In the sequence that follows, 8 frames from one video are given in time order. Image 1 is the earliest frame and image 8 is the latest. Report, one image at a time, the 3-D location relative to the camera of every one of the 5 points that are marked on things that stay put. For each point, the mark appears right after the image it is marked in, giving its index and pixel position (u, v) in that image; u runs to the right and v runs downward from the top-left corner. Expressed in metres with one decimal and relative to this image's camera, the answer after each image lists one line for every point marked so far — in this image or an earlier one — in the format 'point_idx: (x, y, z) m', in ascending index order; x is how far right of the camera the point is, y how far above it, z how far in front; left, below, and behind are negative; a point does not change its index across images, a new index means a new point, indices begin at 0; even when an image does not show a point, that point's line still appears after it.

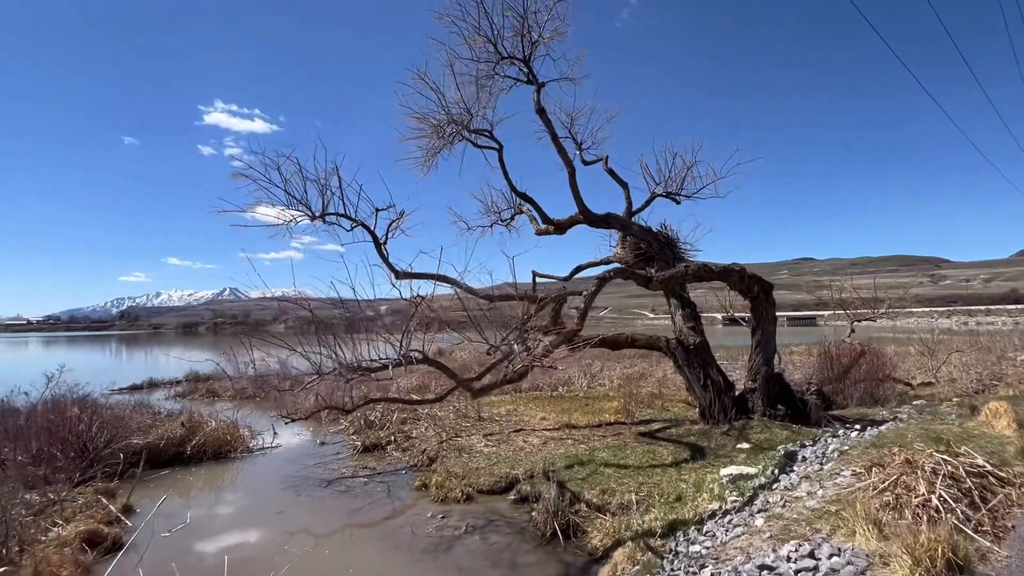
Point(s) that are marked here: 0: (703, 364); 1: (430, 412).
0: (+2.9, -1.2, +9.4) m
1: (-1.4, -2.4, +11.6) m
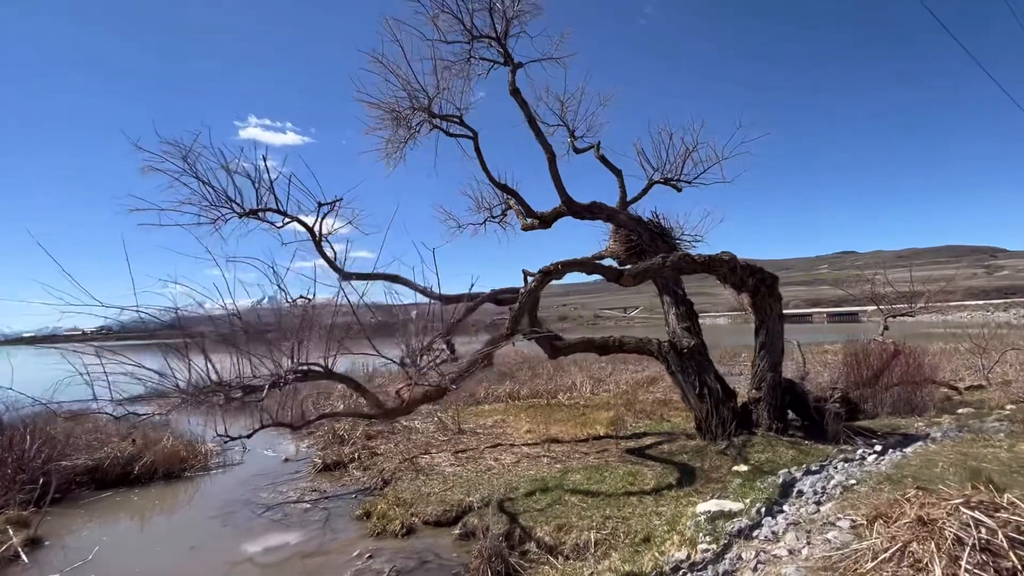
0: (+2.5, -1.1, +8.1) m
1: (-1.7, -2.4, +10.5) m
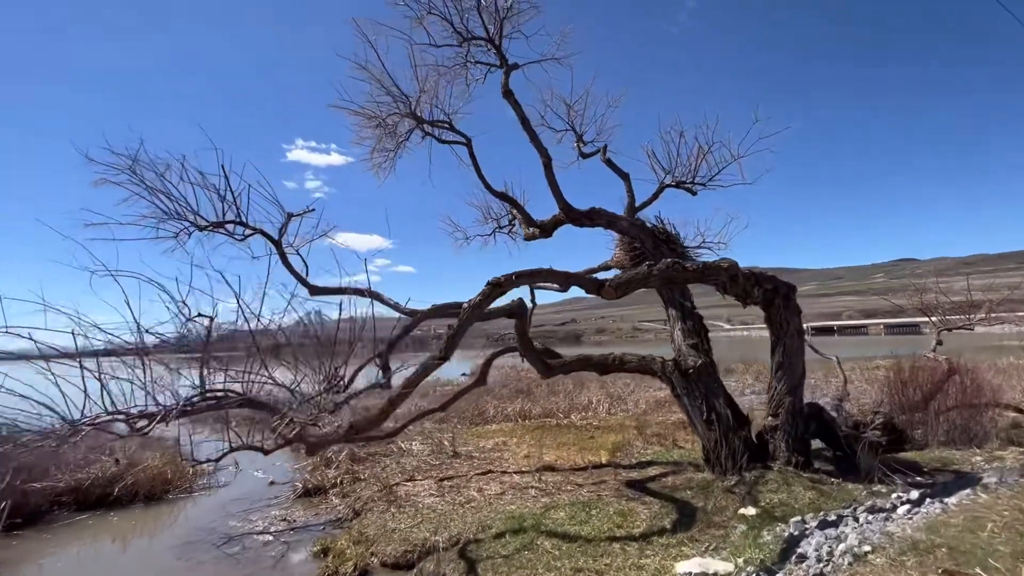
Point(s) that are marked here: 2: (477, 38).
0: (+2.3, -1.2, +7.1) m
1: (-1.7, -2.6, +9.8) m
2: (-0.5, +3.8, +9.4) m
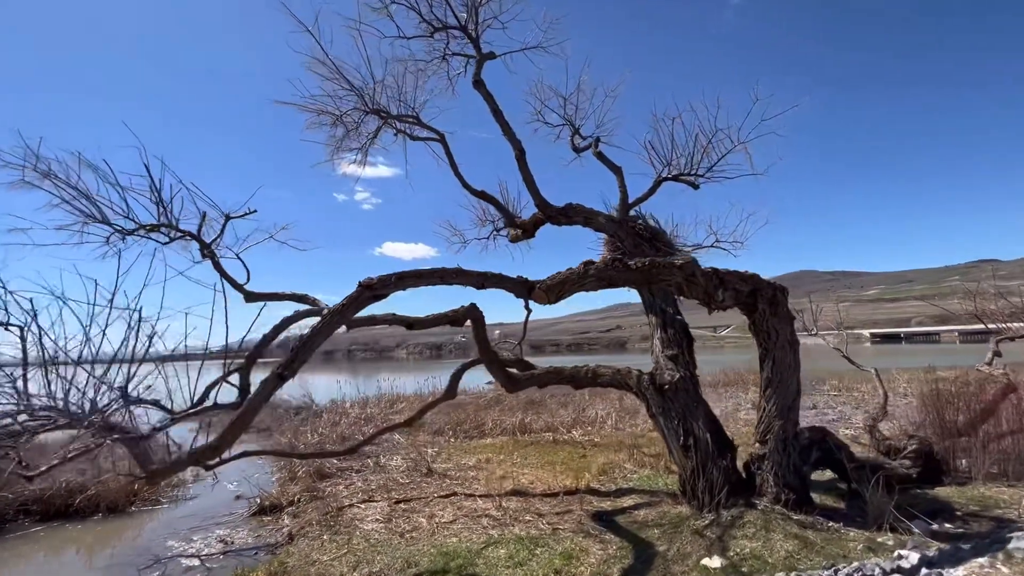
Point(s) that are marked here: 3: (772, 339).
0: (+1.7, -1.3, +6.0) m
1: (-2.0, -2.6, +9.1) m
2: (-0.9, +3.8, +8.7) m
3: (+2.4, -0.5, +5.6) m
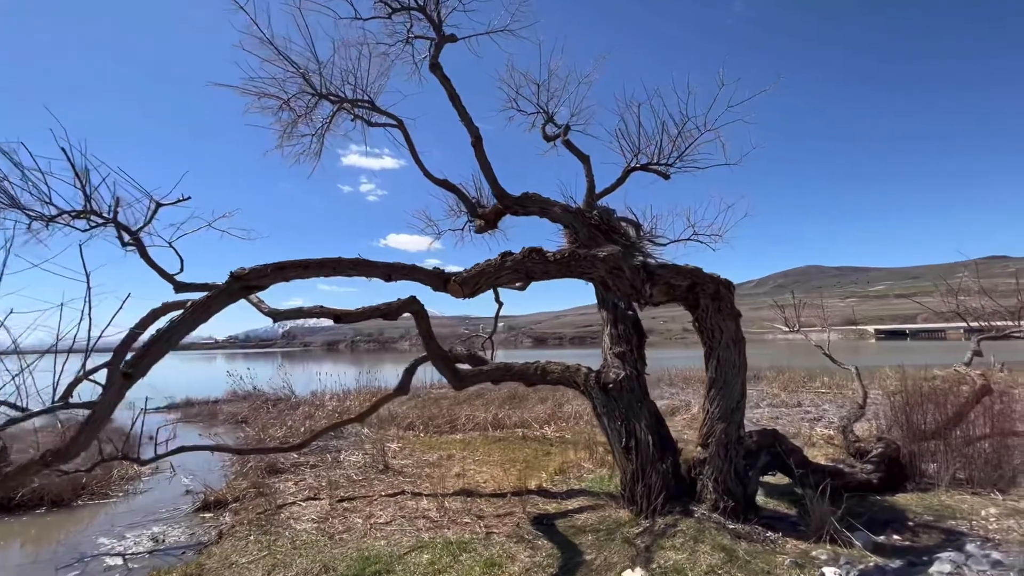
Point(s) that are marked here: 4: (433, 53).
0: (+1.1, -1.2, +5.7) m
1: (-2.6, -2.5, +8.9) m
2: (-1.4, +3.9, +8.3) m
3: (+1.8, -0.4, +5.2) m
4: (-1.0, +3.1, +8.0) m
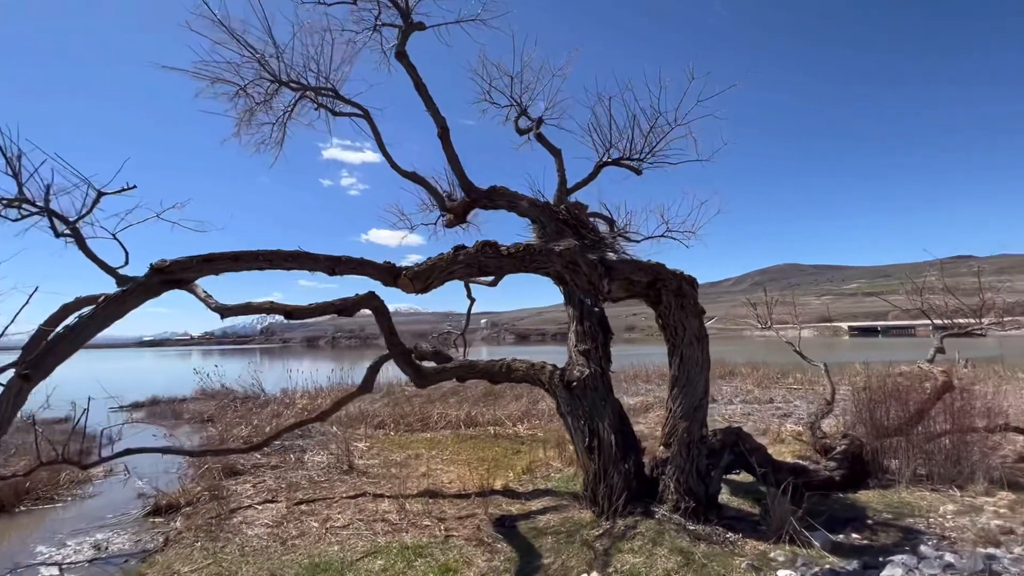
0: (+0.7, -1.2, +5.6) m
1: (-3.0, -2.4, +8.7) m
2: (-1.8, +4.0, +8.1) m
3: (+1.4, -0.4, +5.1) m
4: (-1.5, +3.2, +7.8) m
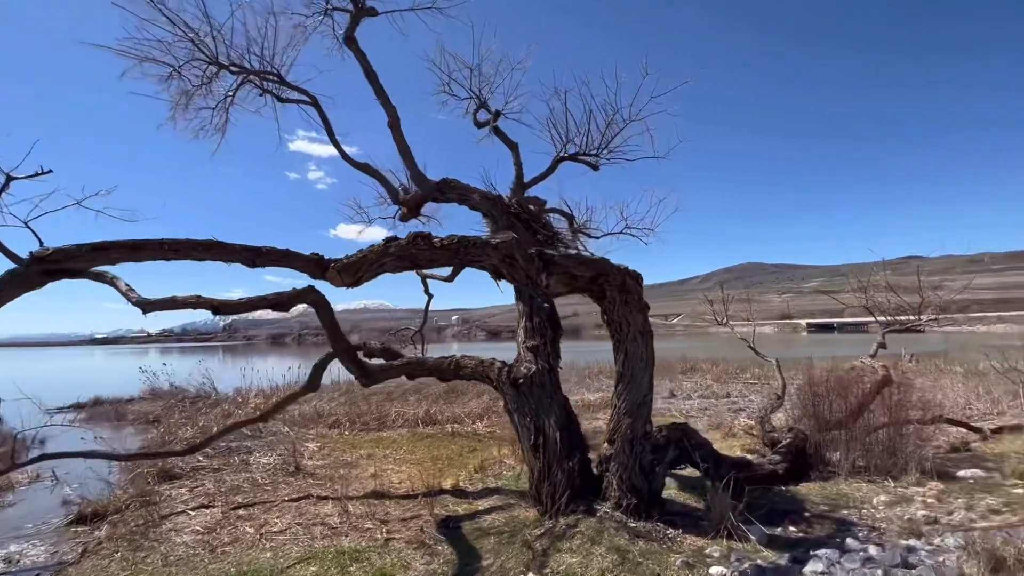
0: (+0.2, -1.1, +5.5) m
1: (-3.6, -2.4, +8.4) m
2: (-2.4, +4.0, +7.9) m
3: (+0.9, -0.3, +5.1) m
4: (-2.0, +3.2, +7.6) m
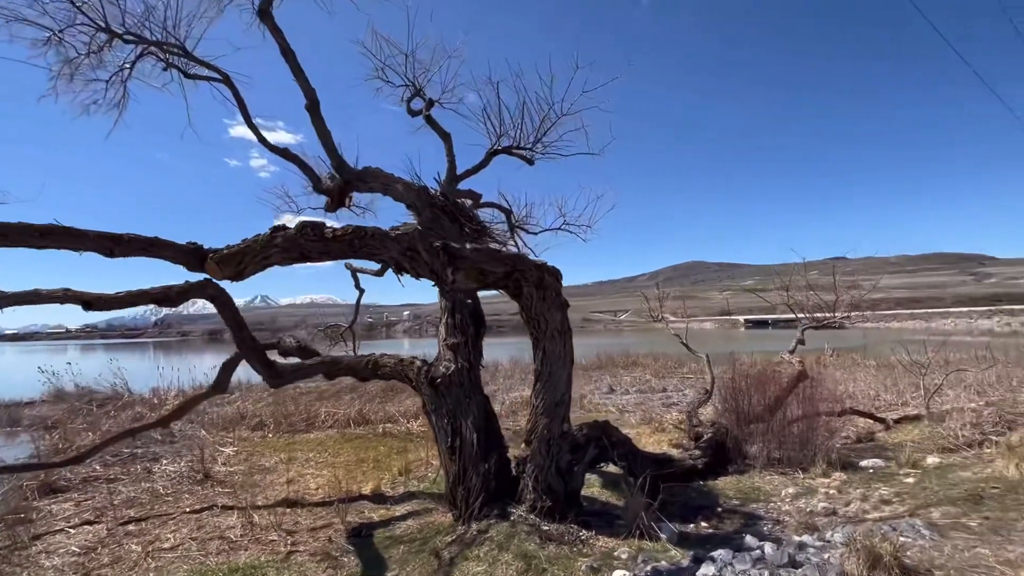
0: (-0.5, -1.1, +5.2) m
1: (-4.6, -2.3, +7.8) m
2: (-3.3, +4.1, +7.4) m
3: (+0.2, -0.3, +4.8) m
4: (-2.9, +3.3, +7.1) m
